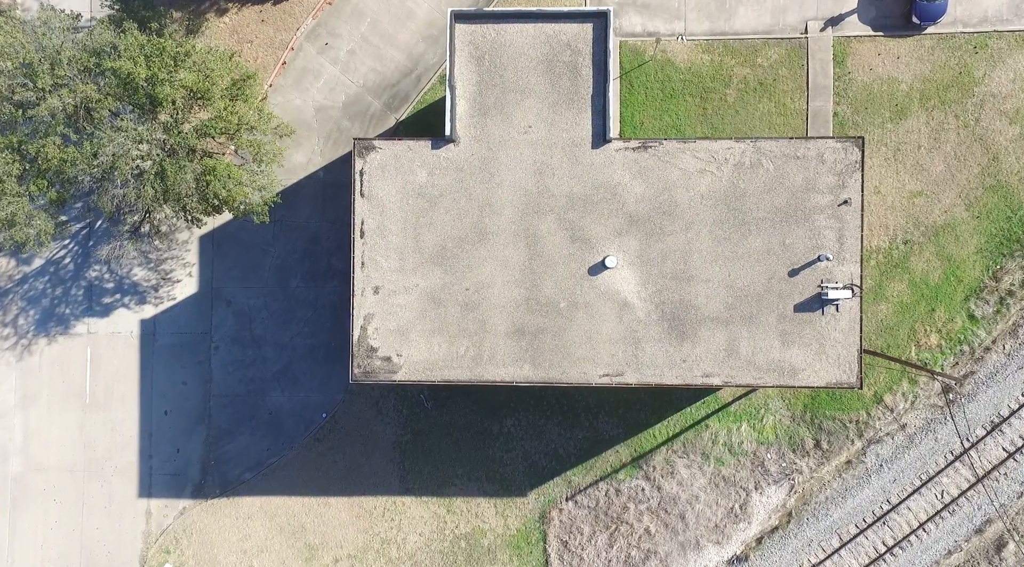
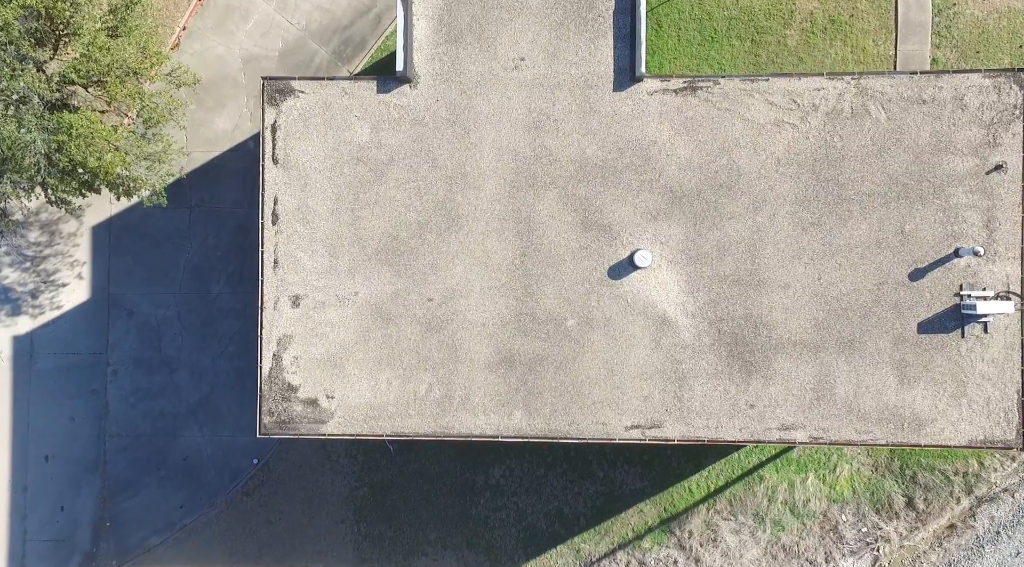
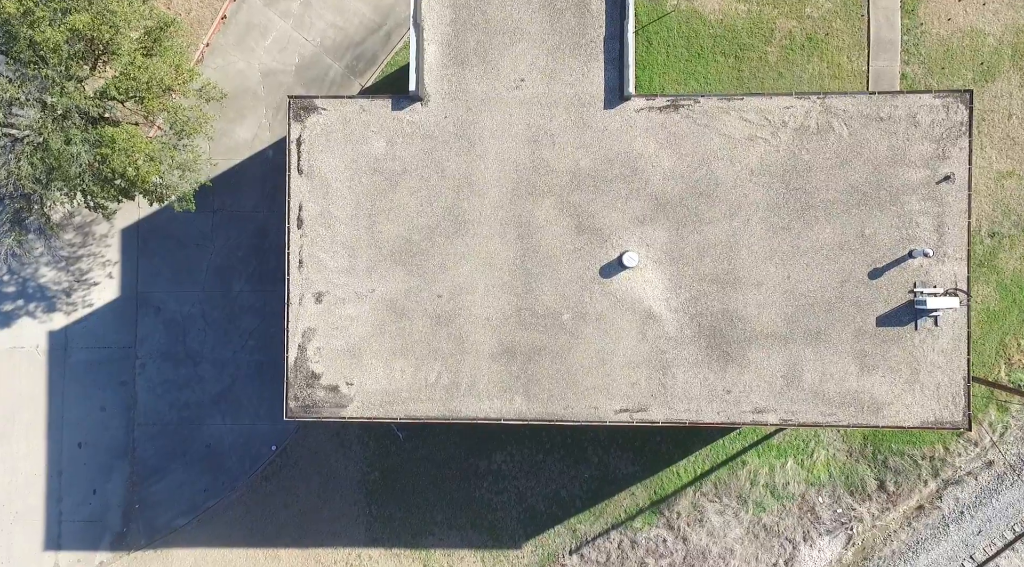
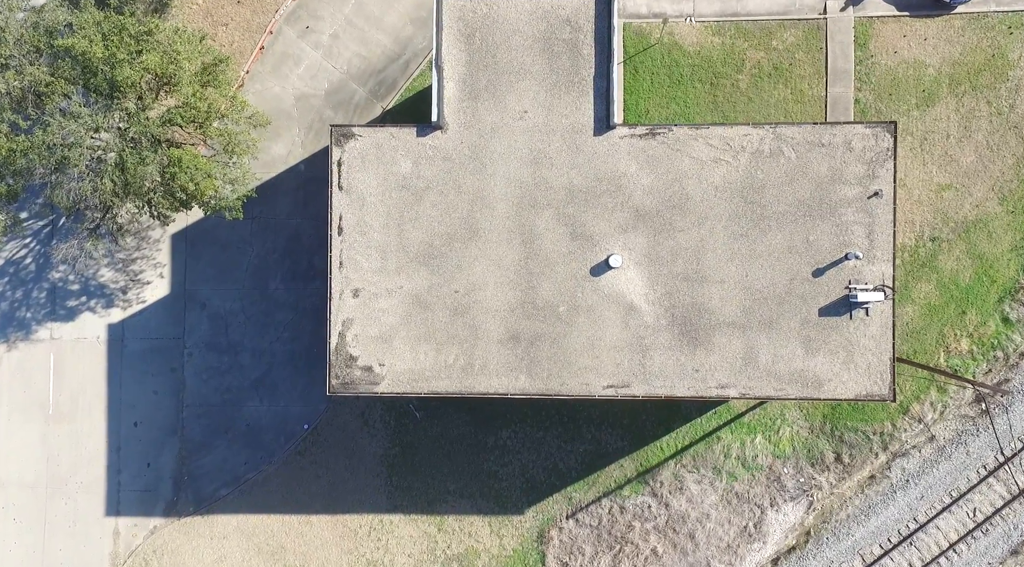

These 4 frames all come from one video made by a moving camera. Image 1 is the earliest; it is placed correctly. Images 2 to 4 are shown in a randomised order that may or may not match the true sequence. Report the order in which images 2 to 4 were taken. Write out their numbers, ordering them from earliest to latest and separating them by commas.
4, 3, 2
